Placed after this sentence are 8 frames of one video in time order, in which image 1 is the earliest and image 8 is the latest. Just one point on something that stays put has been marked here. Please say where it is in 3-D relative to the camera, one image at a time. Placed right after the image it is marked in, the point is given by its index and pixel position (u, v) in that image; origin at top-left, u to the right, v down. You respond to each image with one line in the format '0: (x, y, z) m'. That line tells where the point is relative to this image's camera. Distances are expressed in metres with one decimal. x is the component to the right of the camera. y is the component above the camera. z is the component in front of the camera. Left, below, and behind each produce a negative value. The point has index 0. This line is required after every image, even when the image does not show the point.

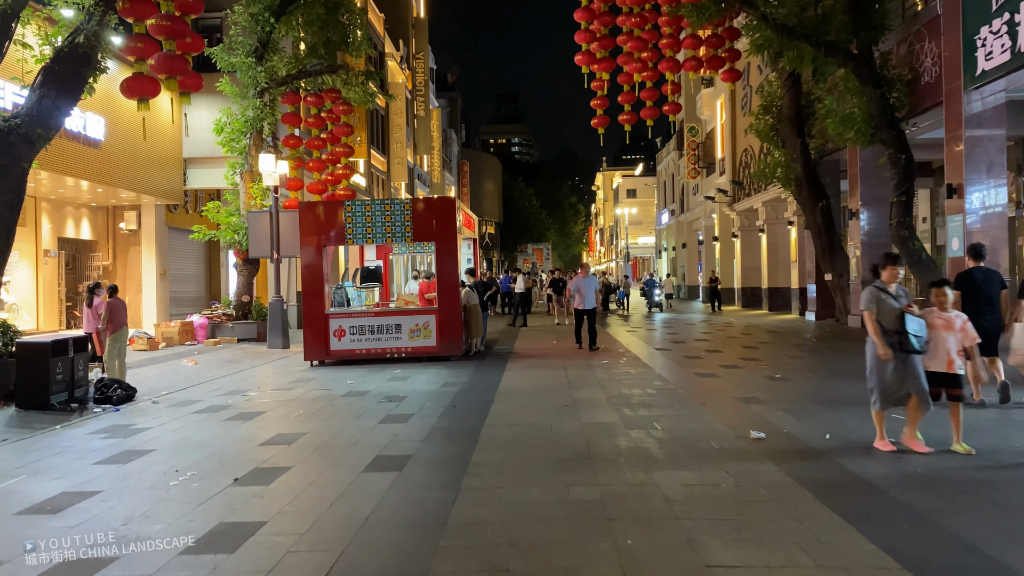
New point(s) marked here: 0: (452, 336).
0: (-0.8, -0.7, +11.4) m
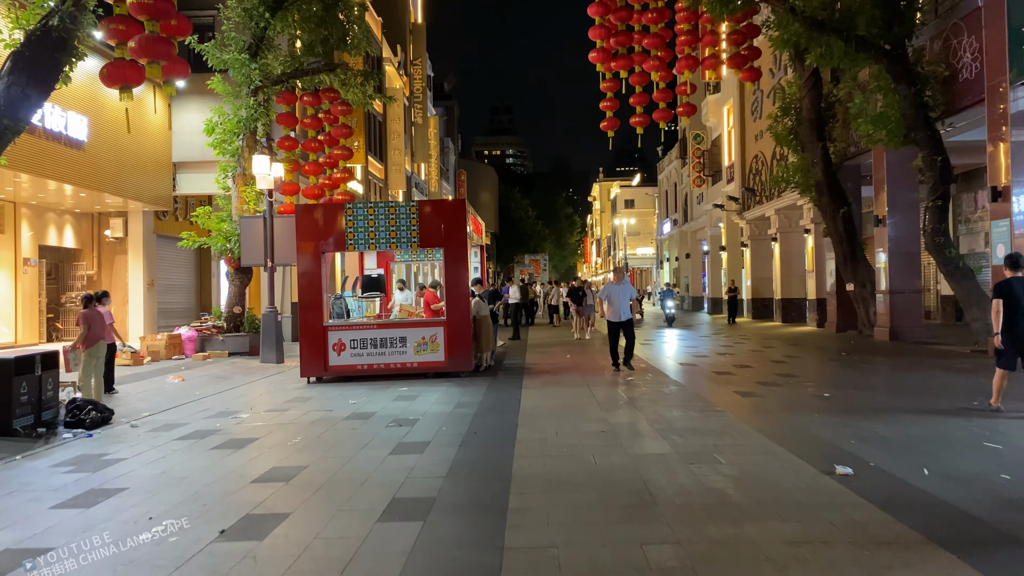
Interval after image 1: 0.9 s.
0: (-0.6, -0.8, +10.5) m
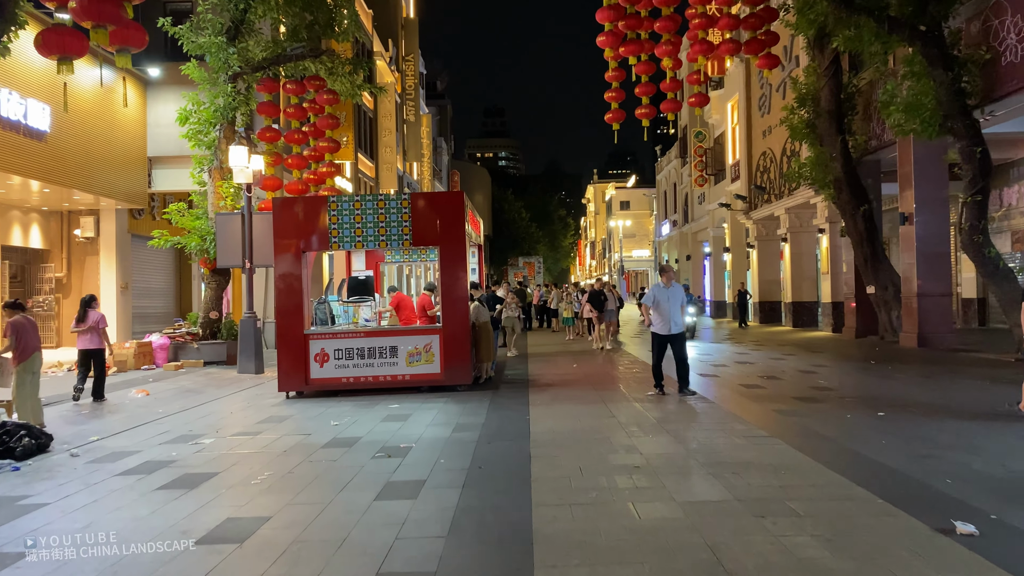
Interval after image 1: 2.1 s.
0: (-0.6, -0.9, +9.4) m
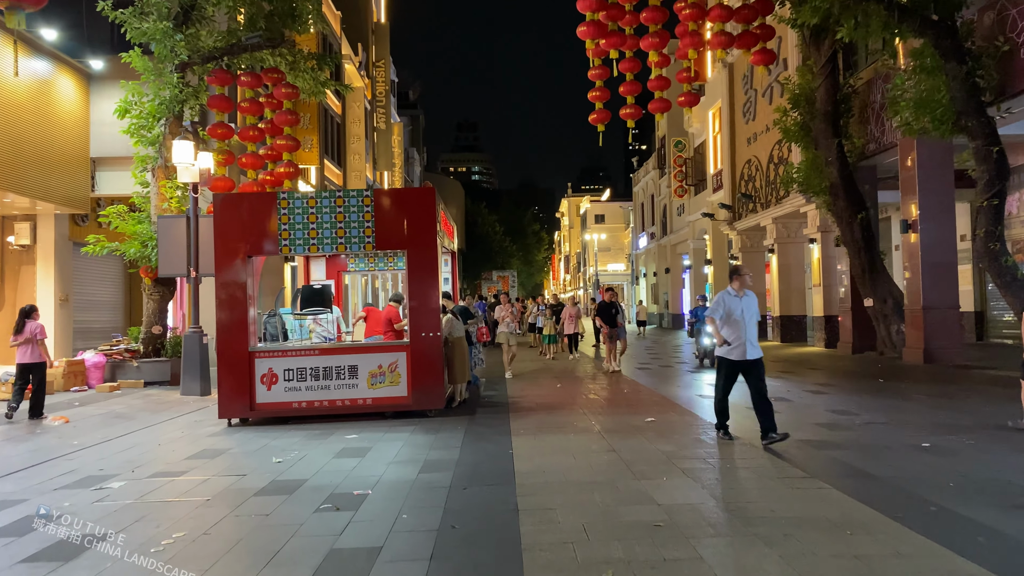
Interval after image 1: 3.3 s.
0: (-0.8, -1.0, +8.1) m
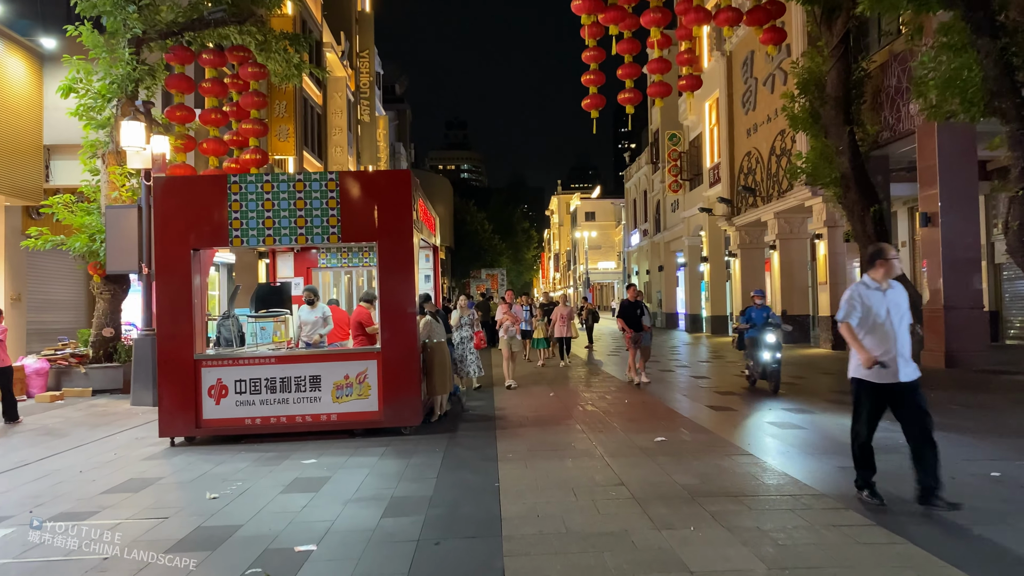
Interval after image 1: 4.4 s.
0: (-0.9, -0.9, +7.1) m
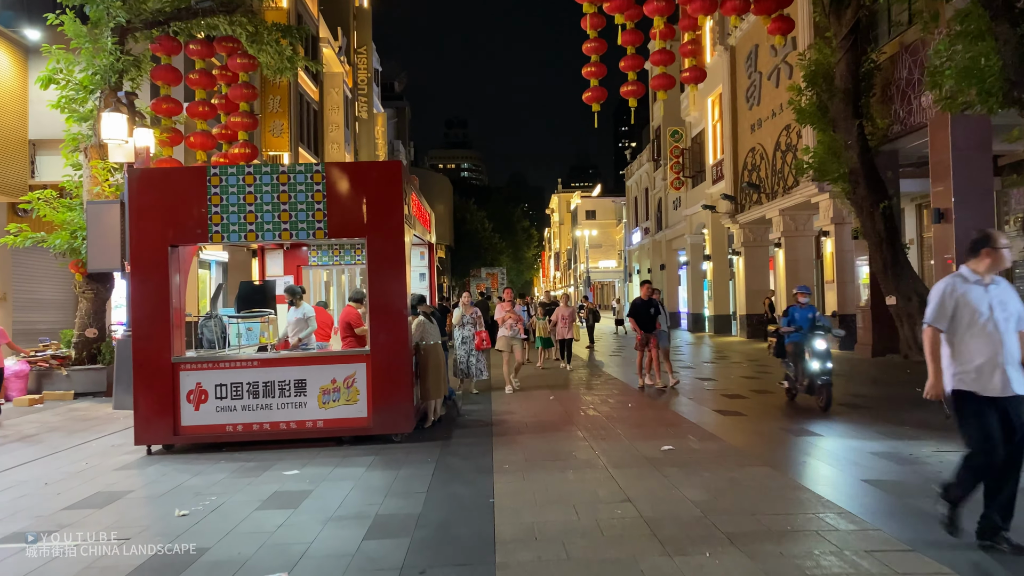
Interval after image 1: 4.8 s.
0: (-0.9, -0.9, +6.7) m
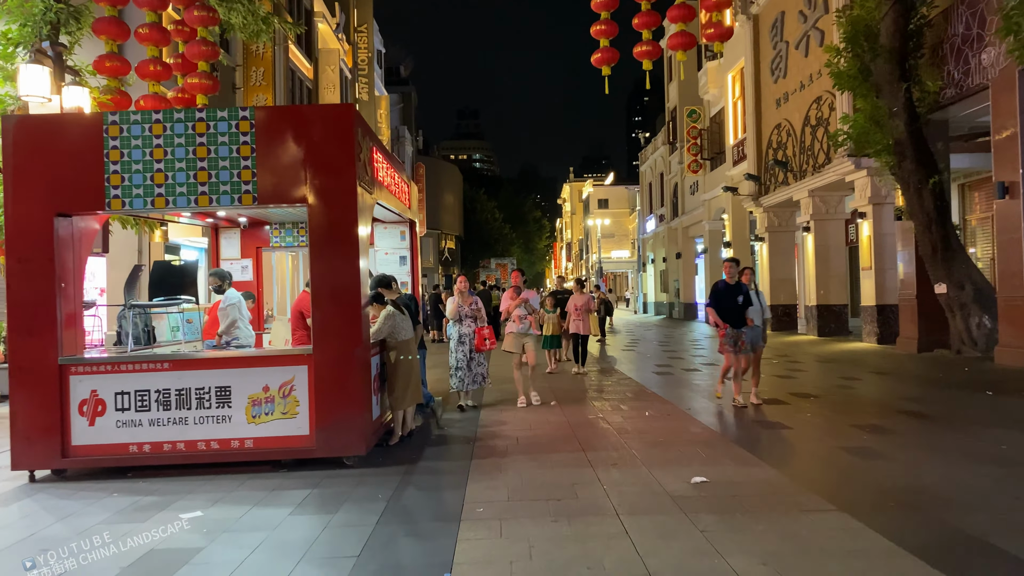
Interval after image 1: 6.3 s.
0: (-1.1, -0.8, +5.2) m
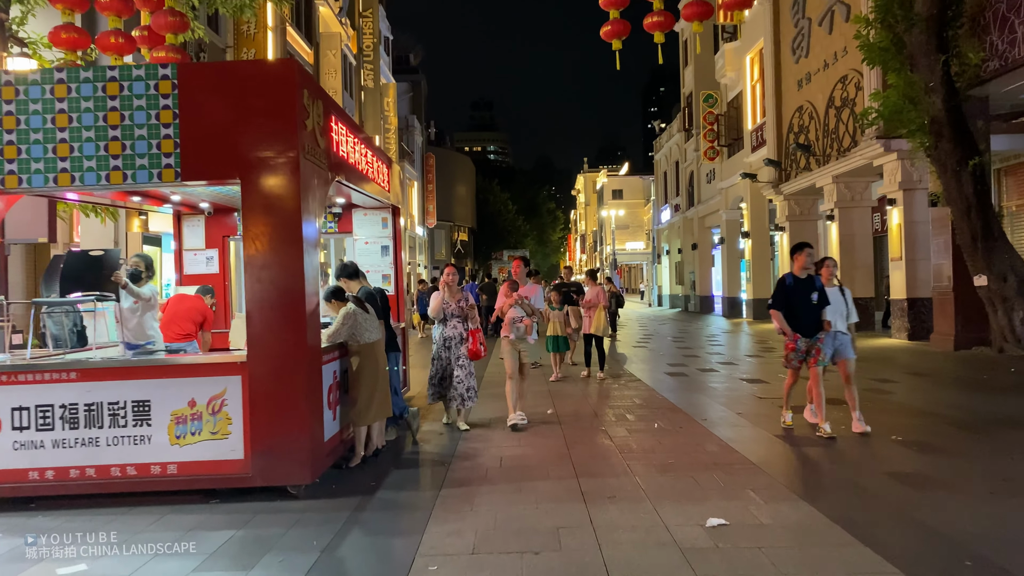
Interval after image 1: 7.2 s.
0: (-1.2, -0.8, +4.3) m
